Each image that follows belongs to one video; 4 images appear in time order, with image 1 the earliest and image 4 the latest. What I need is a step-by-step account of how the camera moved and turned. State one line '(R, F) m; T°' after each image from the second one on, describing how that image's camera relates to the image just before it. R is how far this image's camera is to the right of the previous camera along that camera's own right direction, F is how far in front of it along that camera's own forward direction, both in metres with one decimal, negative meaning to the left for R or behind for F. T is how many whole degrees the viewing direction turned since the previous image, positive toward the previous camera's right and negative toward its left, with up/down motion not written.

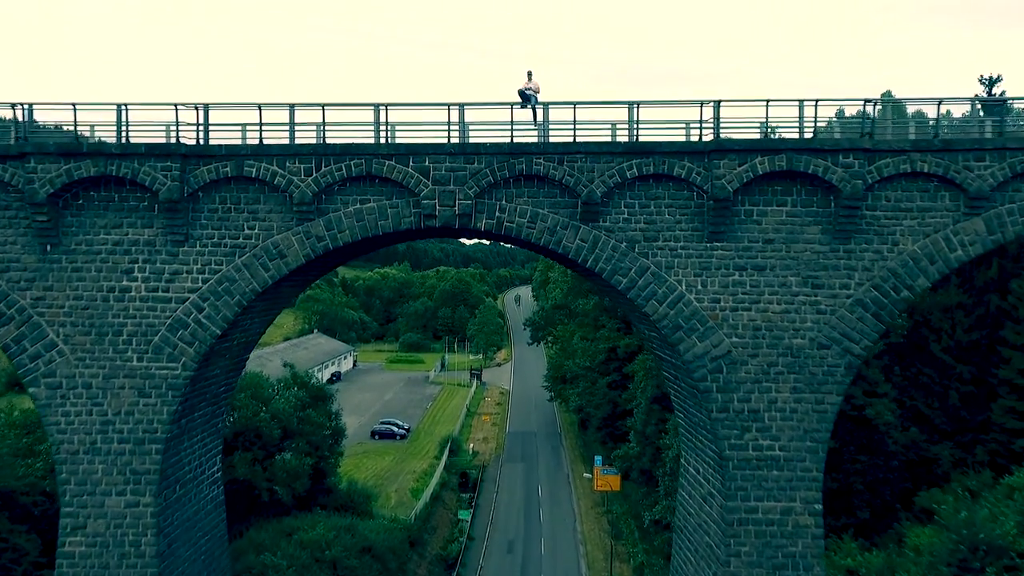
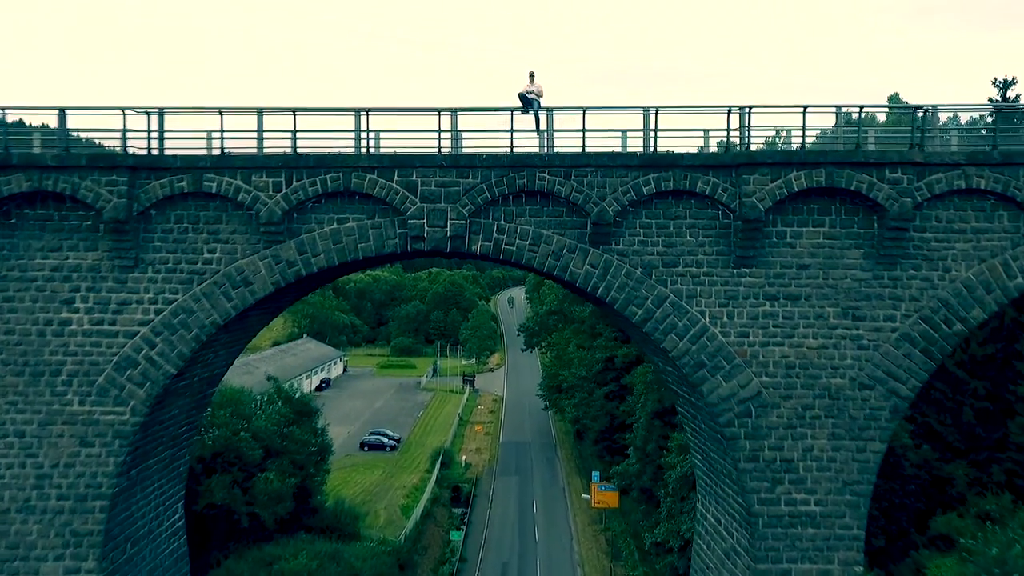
(-0.1, +1.2) m; +1°
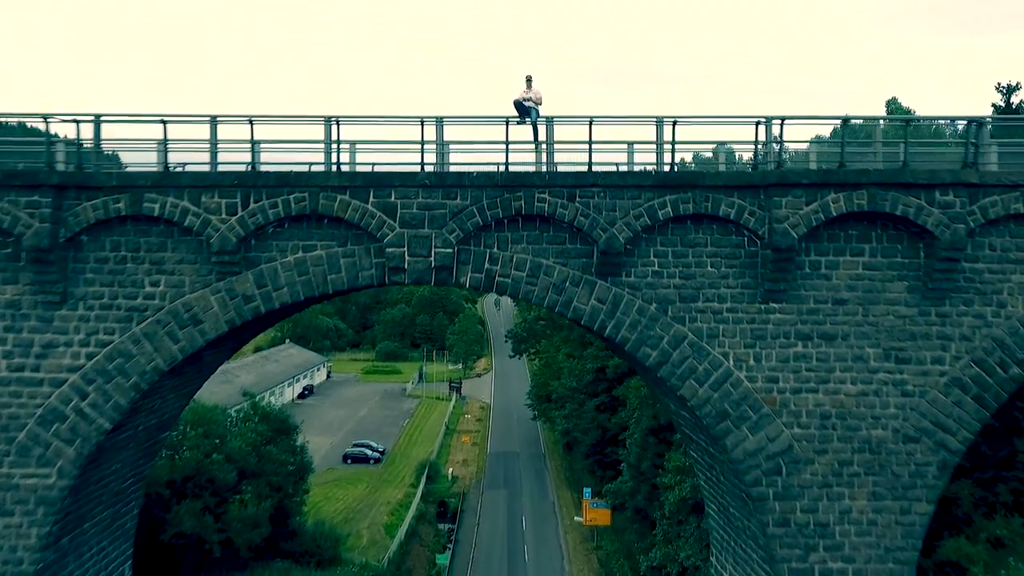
(-0.1, +1.1) m; +1°
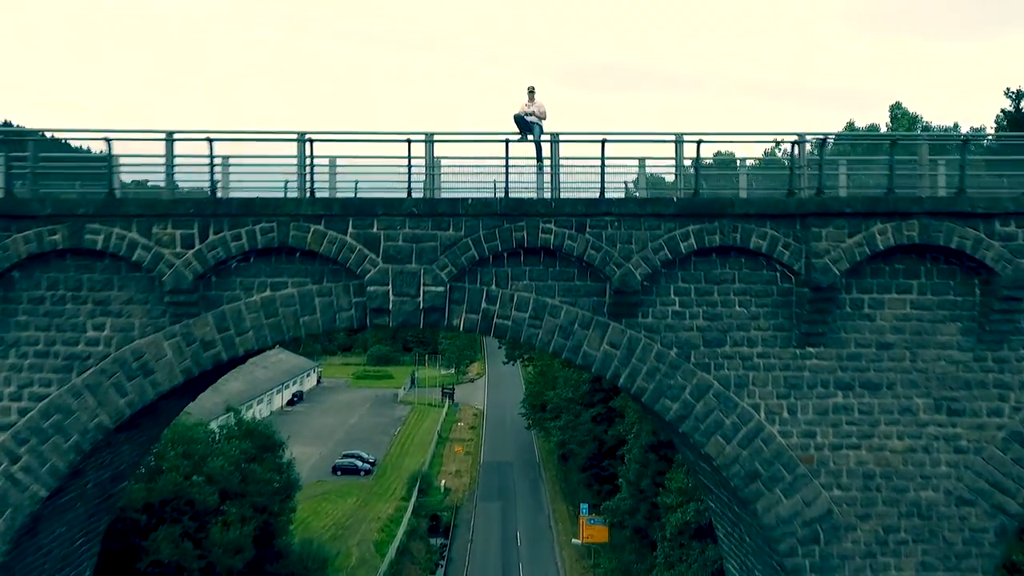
(-0.1, +0.9) m; +1°
